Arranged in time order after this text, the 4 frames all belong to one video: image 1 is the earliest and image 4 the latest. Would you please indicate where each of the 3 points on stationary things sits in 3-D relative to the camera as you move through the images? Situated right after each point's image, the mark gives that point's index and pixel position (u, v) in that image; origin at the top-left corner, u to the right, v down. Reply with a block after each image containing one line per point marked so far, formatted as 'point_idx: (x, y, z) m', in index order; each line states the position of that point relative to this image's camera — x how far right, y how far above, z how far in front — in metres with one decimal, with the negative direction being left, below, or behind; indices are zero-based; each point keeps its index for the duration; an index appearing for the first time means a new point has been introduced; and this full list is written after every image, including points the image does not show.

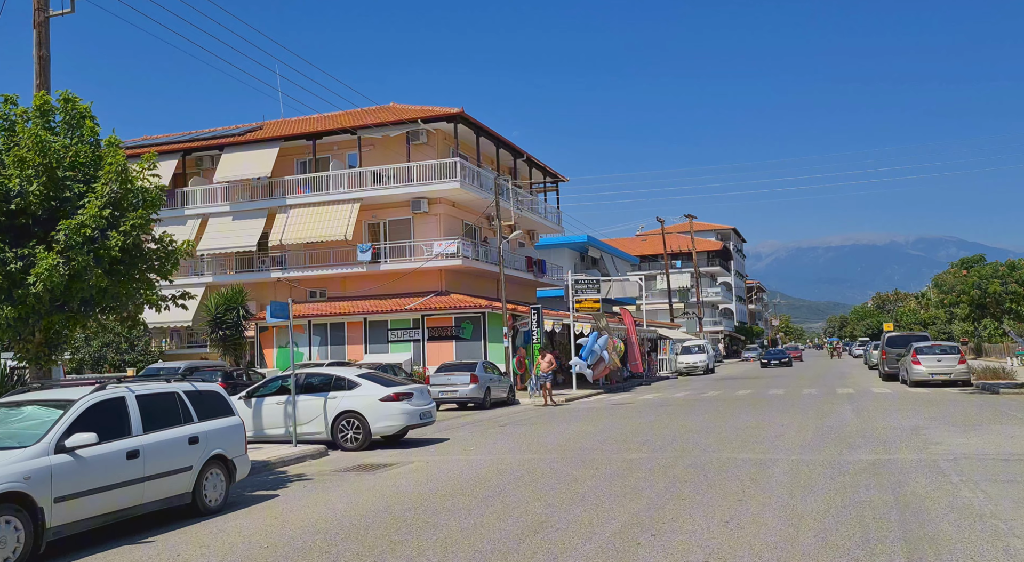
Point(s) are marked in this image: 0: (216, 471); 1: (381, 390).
0: (-3.0, -1.9, +9.6) m
1: (-2.2, -1.8, +15.9) m
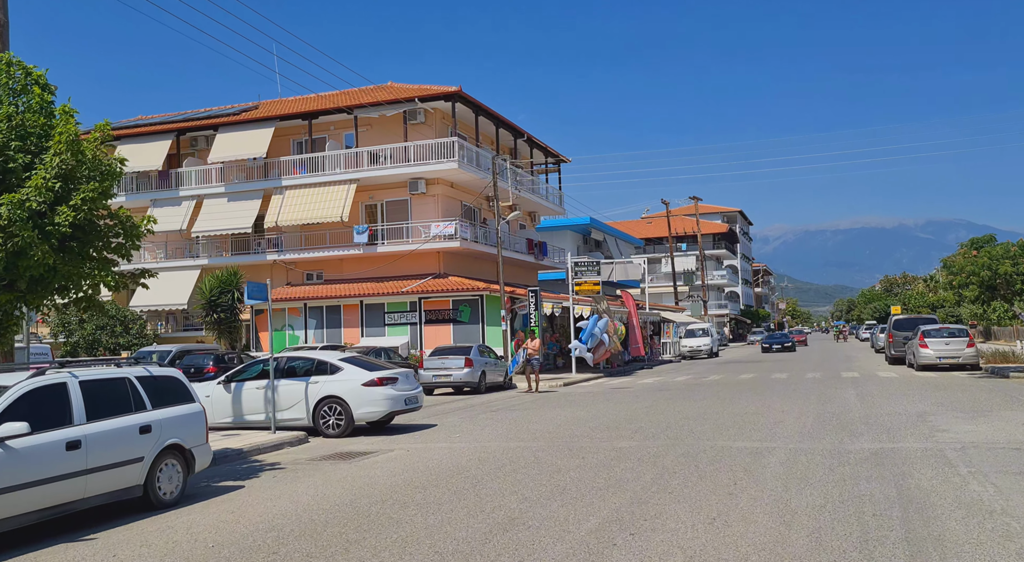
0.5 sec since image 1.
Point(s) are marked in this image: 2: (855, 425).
0: (-3.2, -1.7, +9.0) m
1: (-2.4, -1.5, +15.3) m
2: (+5.0, -2.1, +13.6) m
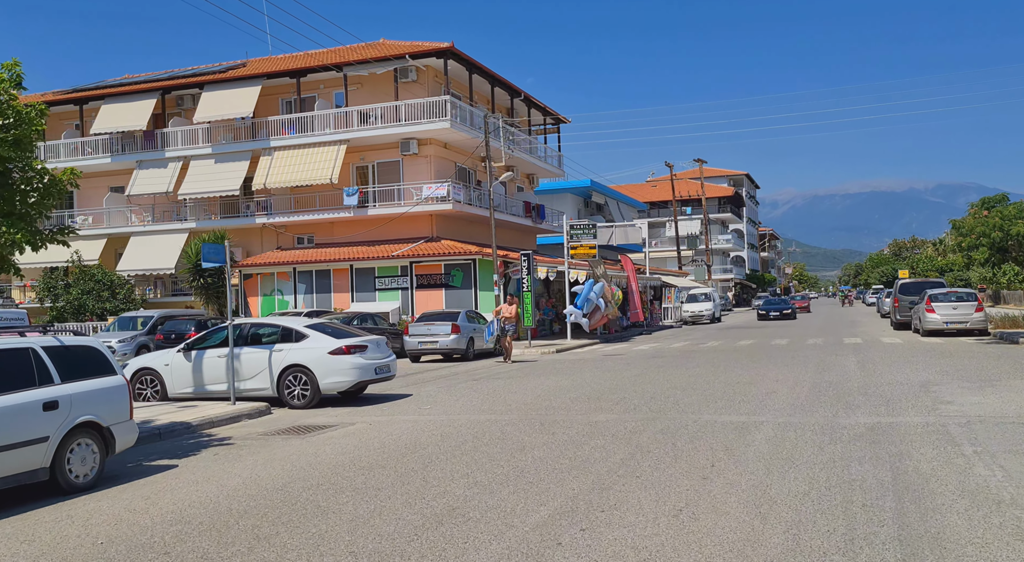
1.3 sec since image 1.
0: (-3.7, -1.4, +8.1) m
1: (-2.7, -0.9, +14.4) m
2: (+4.6, -1.6, +12.7) m
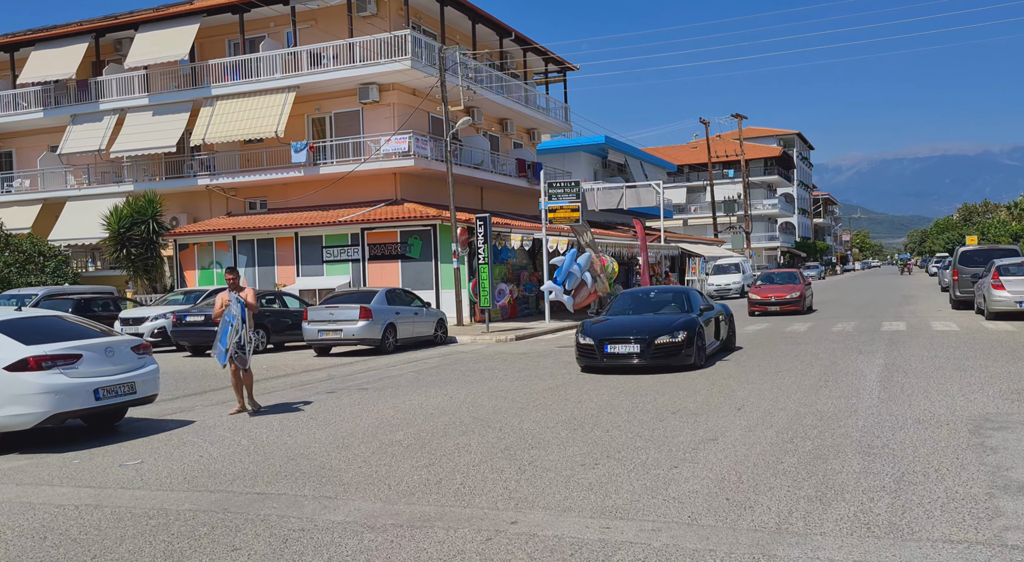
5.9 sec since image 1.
0: (-6.1, -1.3, +2.9) m
1: (-4.8, -0.7, +9.1) m
2: (+2.4, -1.3, +7.0) m
